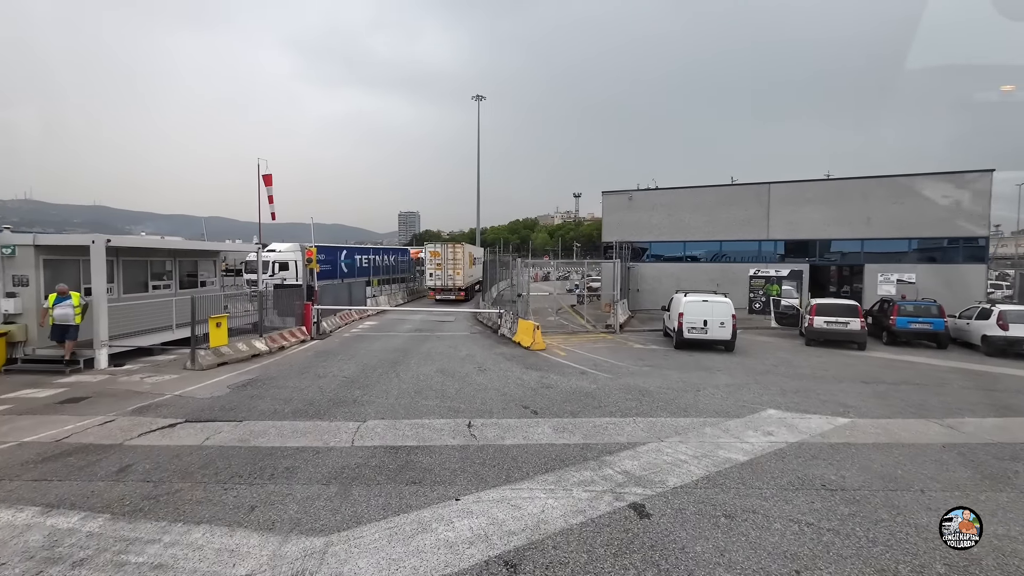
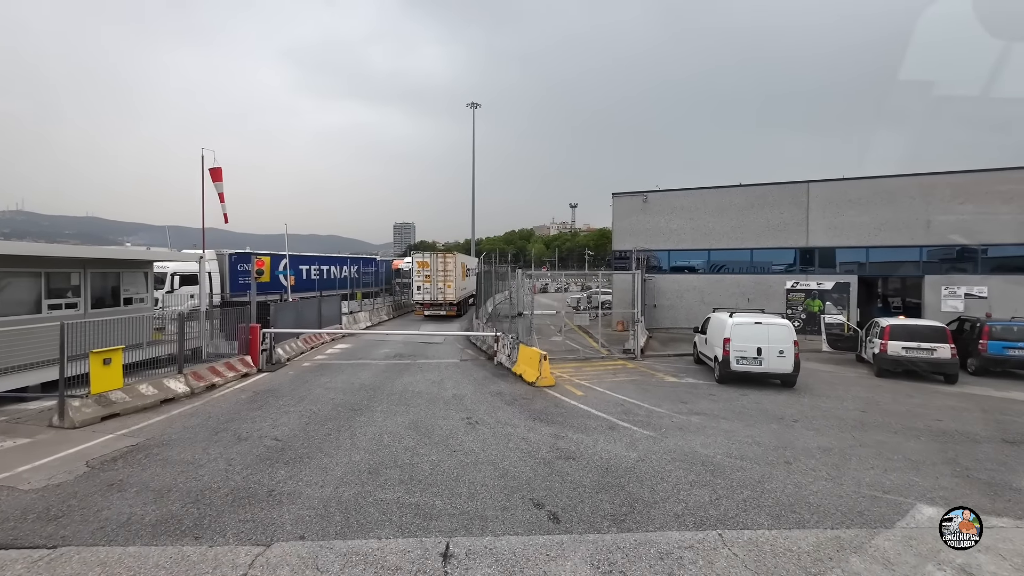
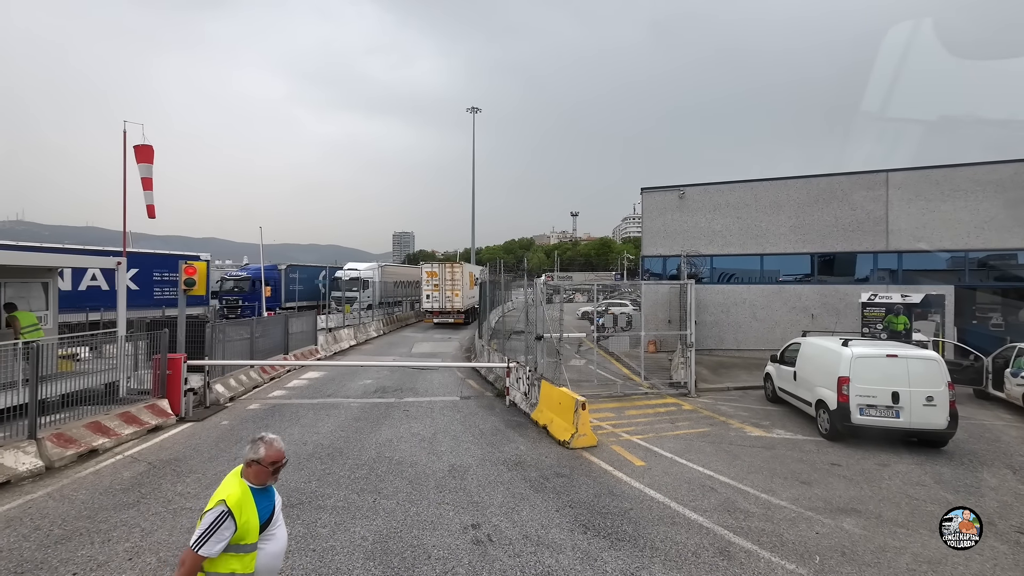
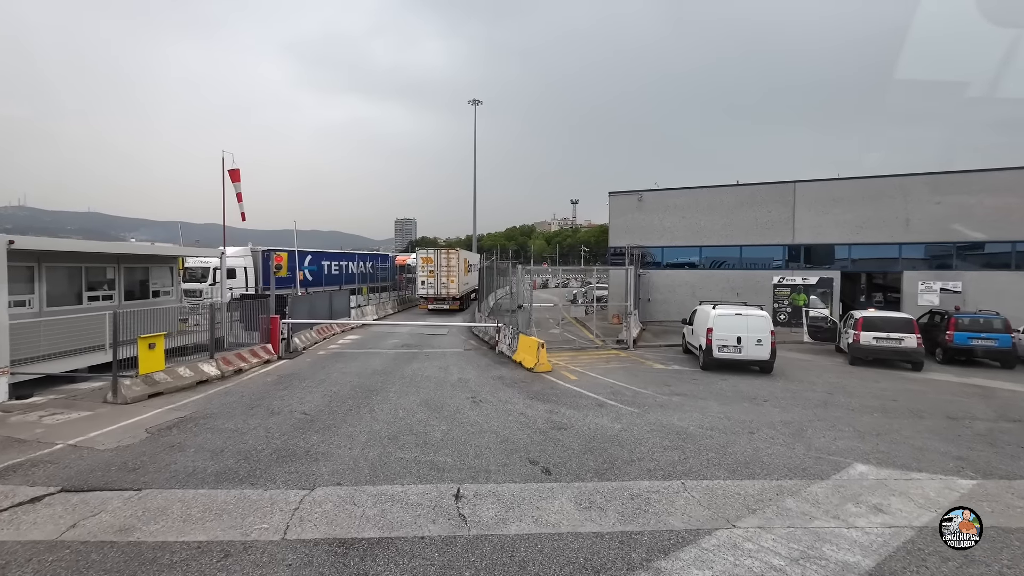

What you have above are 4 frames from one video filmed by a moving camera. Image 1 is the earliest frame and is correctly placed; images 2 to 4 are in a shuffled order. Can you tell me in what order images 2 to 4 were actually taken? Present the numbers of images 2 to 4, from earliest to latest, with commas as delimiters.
4, 2, 3
